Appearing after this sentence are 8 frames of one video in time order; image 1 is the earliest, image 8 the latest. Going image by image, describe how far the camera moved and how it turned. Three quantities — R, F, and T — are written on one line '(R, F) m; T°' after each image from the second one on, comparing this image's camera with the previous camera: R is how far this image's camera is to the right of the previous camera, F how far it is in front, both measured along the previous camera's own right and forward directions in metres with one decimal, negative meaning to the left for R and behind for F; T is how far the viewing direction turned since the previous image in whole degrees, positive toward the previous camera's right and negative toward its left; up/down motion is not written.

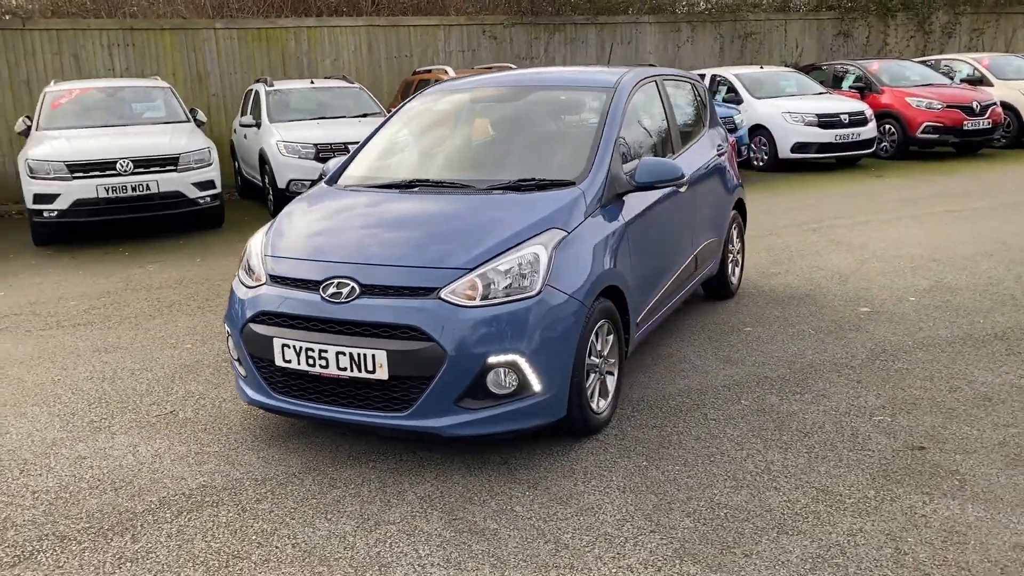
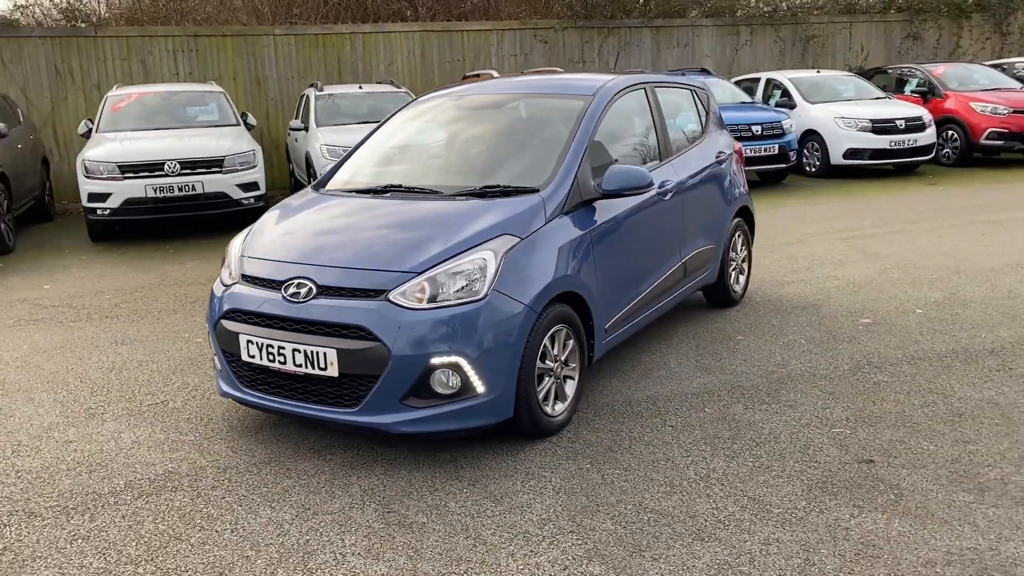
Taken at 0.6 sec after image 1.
(+0.5, -0.1) m; -5°
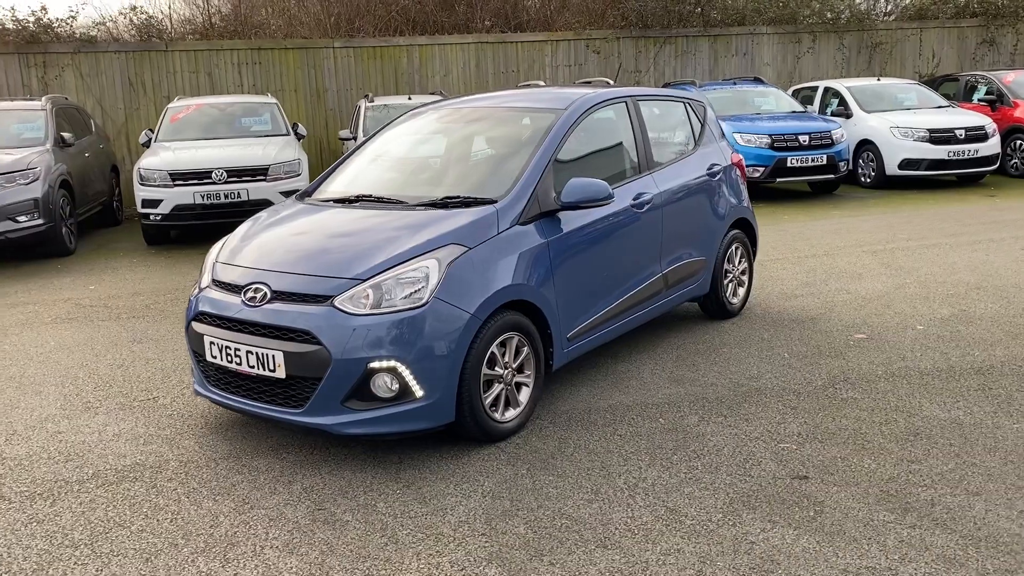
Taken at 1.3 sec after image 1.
(+0.6, -0.1) m; -5°
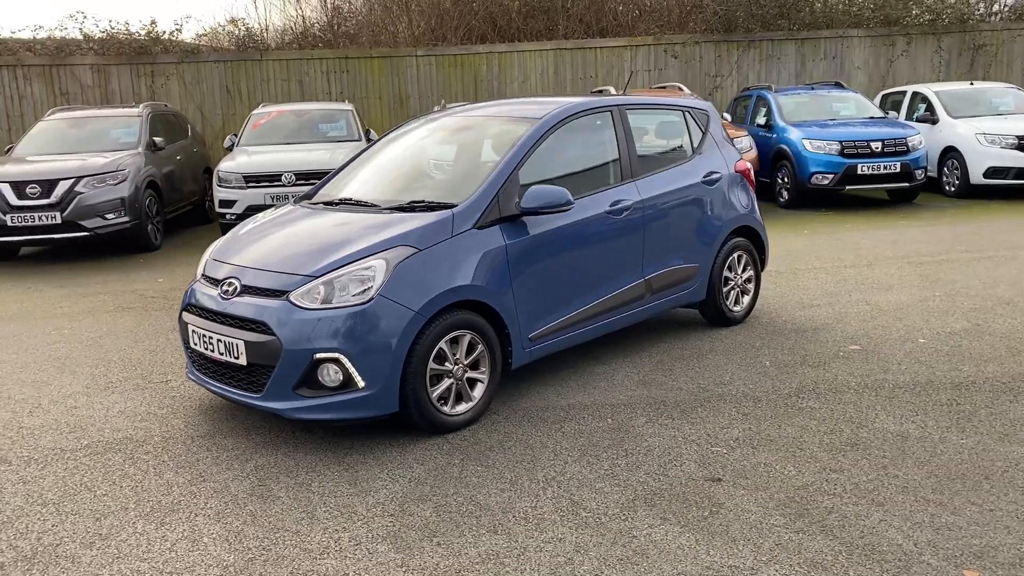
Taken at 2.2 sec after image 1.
(+0.8, -0.2) m; -7°
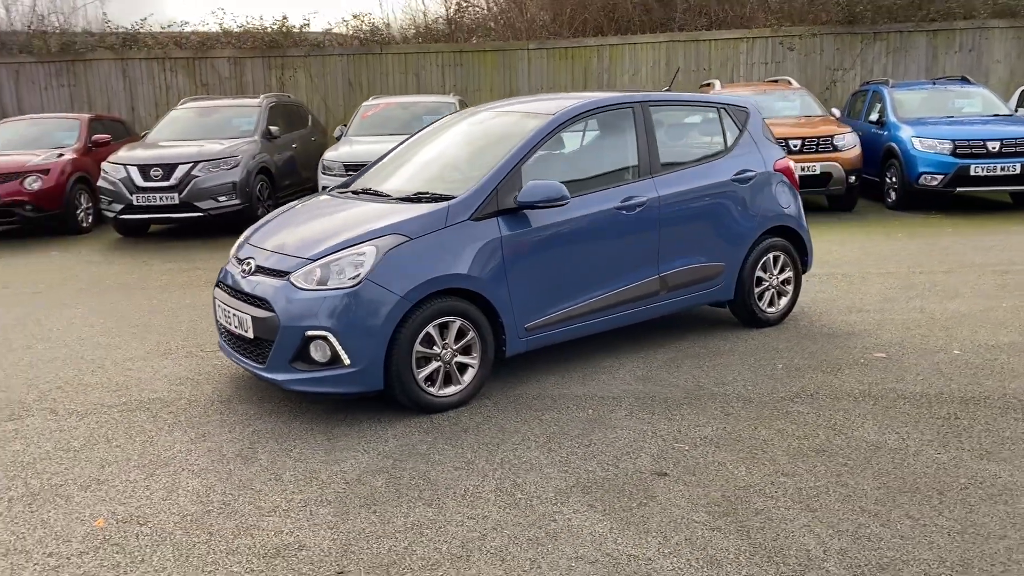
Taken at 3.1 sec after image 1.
(+0.7, -0.1) m; -9°
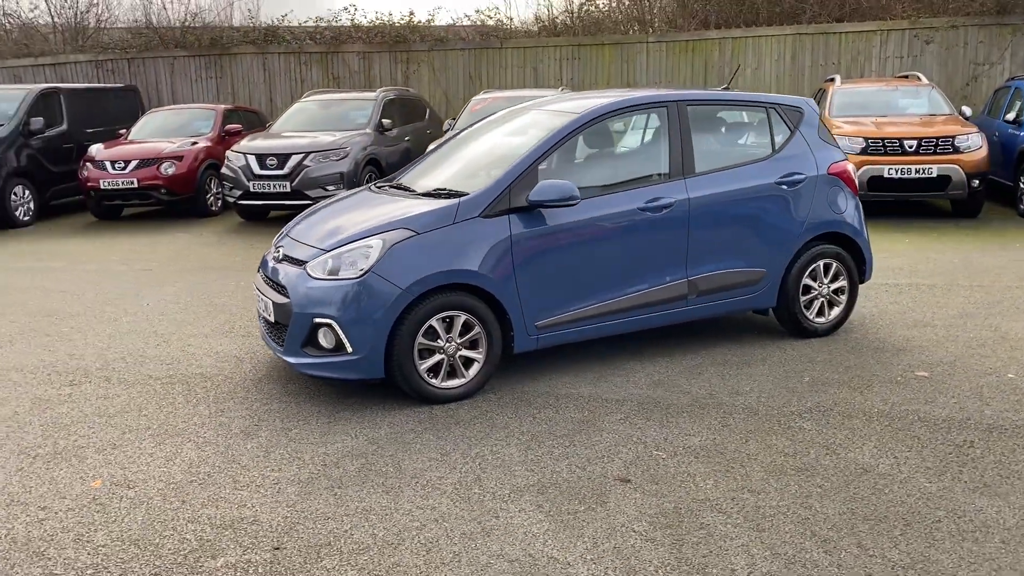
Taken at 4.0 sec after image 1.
(+0.7, 0.0) m; -10°
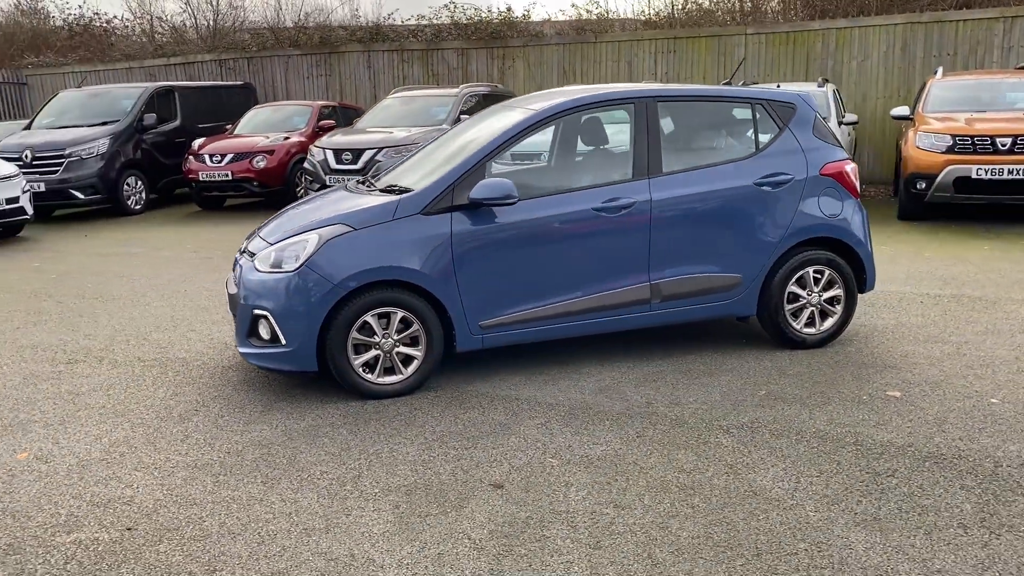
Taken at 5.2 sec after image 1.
(+1.0, +0.1) m; -9°
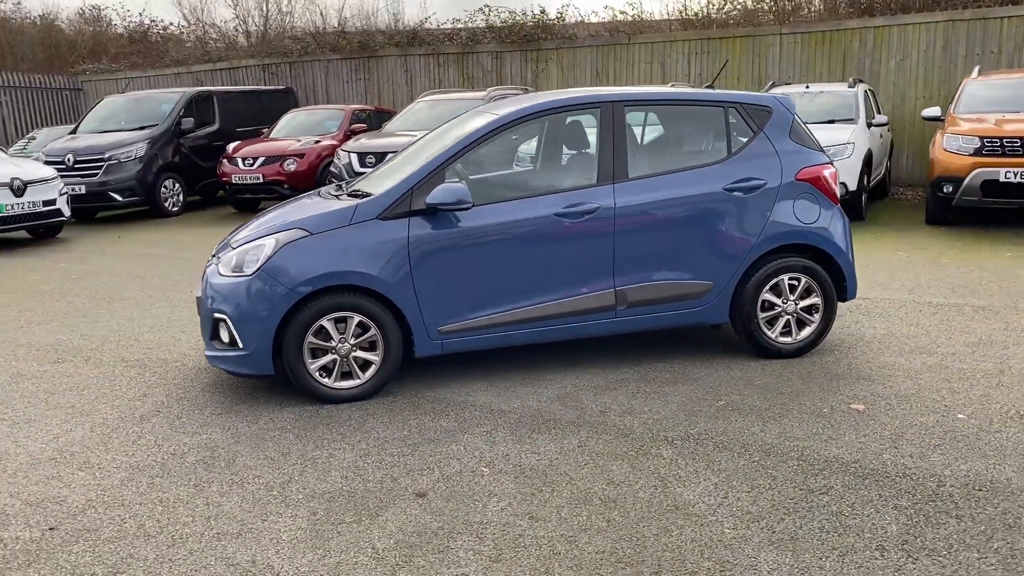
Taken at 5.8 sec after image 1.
(+0.5, 0.0) m; -4°
